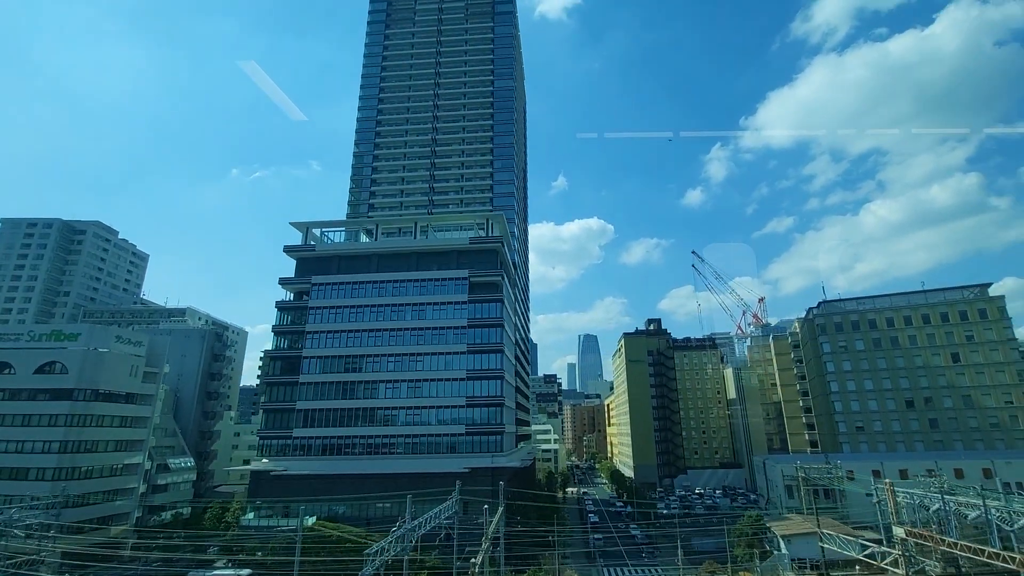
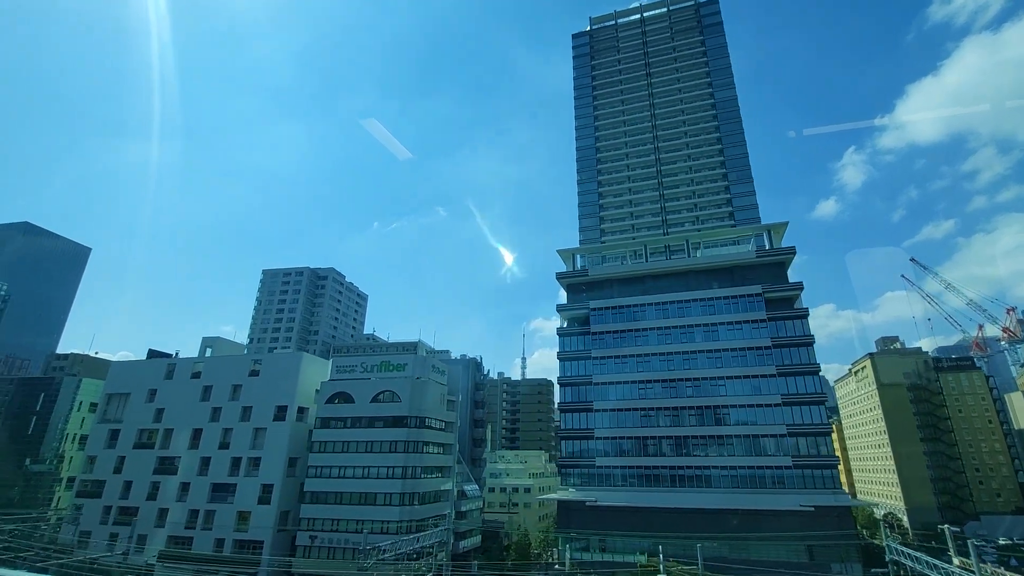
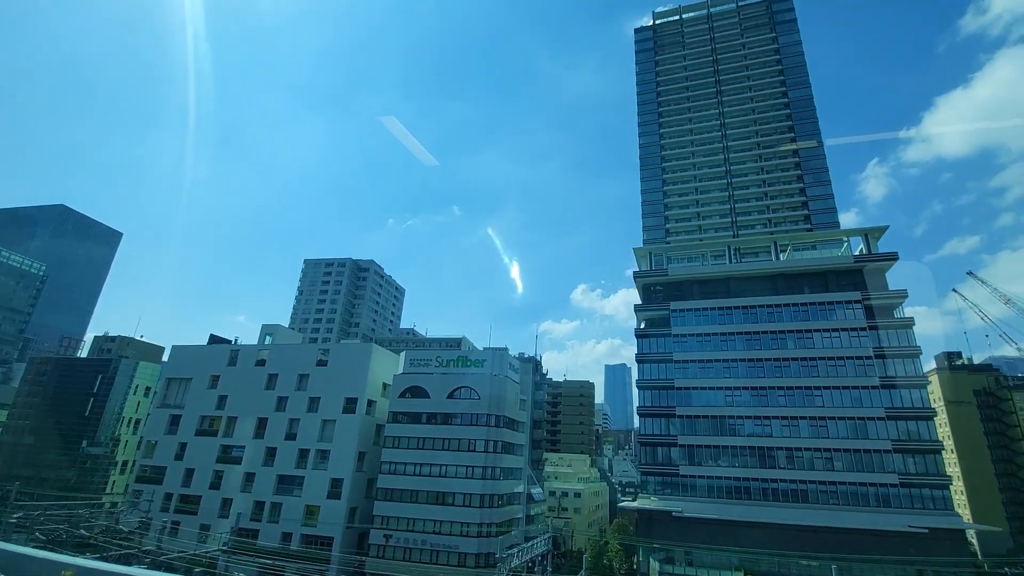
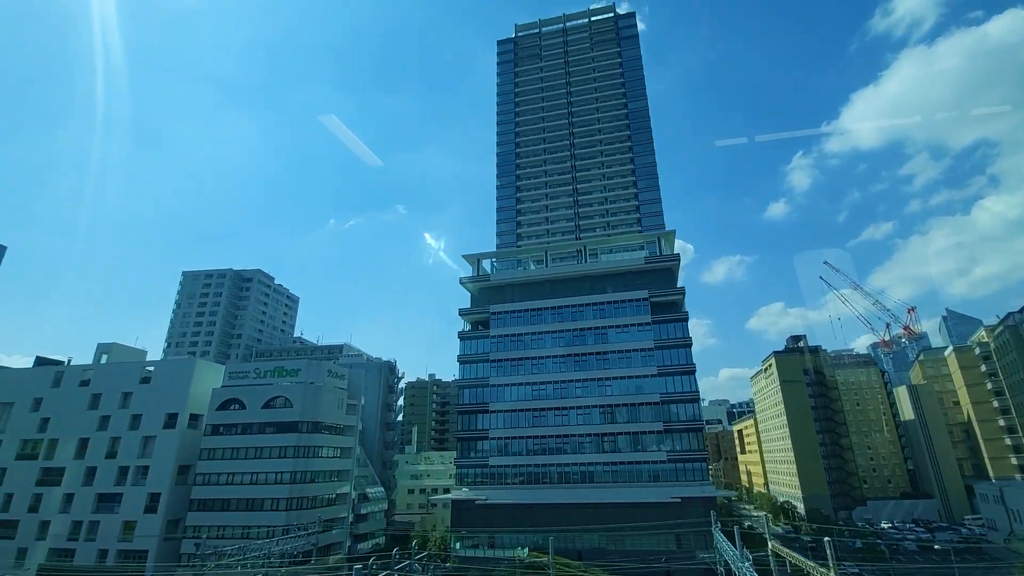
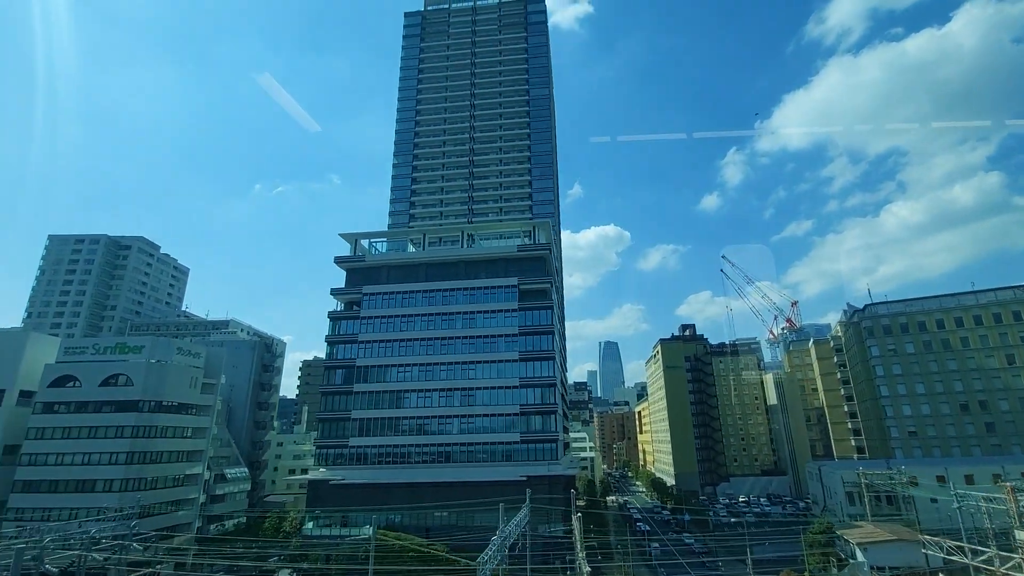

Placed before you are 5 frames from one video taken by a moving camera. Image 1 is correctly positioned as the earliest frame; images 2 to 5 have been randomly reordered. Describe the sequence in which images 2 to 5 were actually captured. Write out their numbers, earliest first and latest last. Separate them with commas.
5, 4, 2, 3
